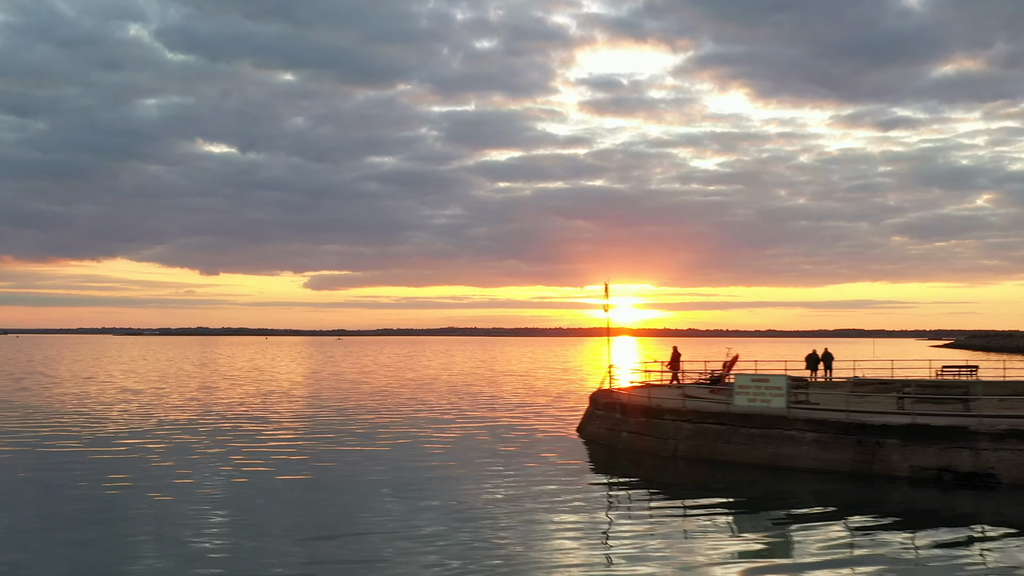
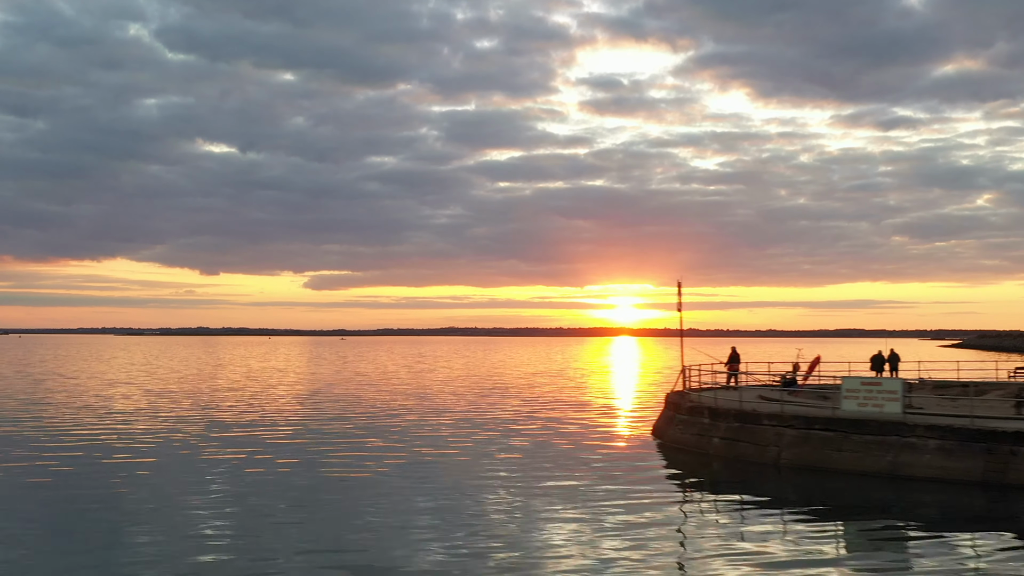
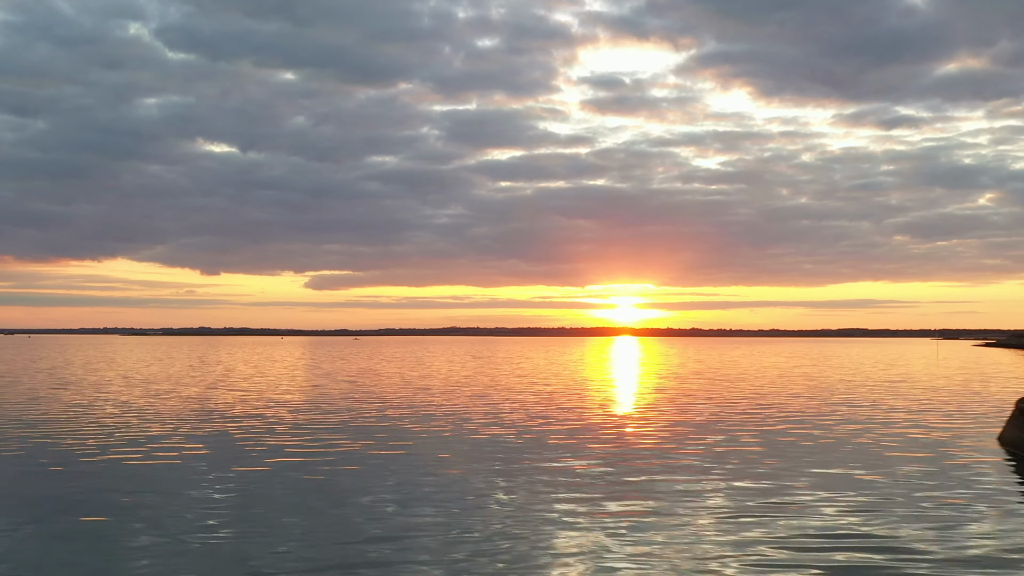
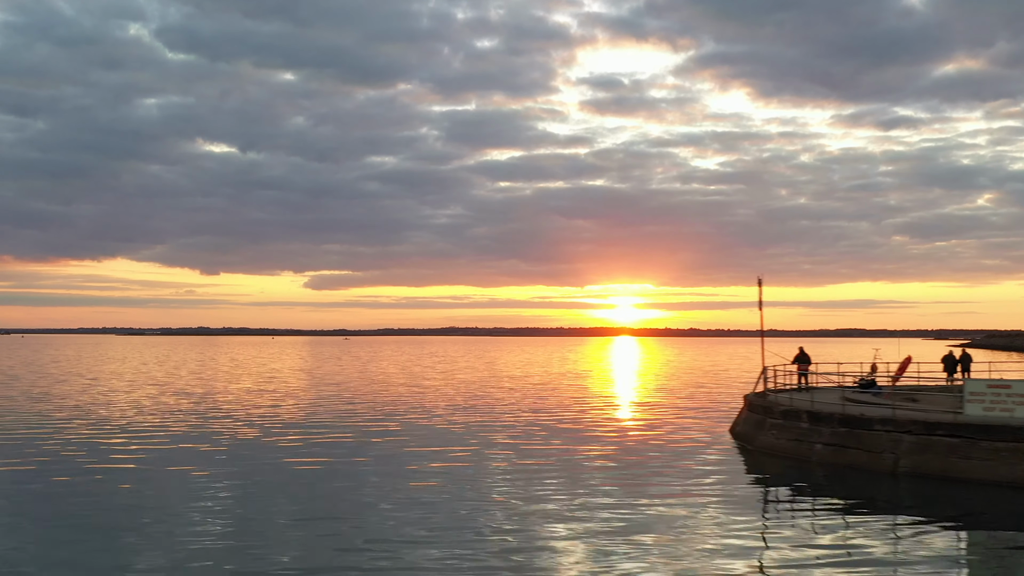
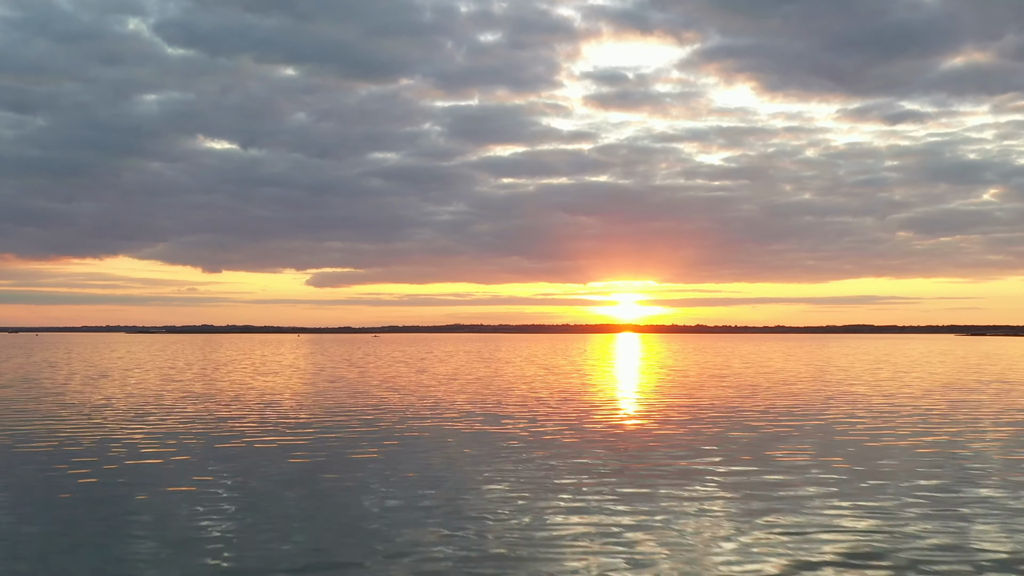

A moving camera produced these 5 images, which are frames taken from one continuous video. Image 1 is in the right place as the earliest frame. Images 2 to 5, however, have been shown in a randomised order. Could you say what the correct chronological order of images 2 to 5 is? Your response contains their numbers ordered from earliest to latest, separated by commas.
2, 4, 3, 5
